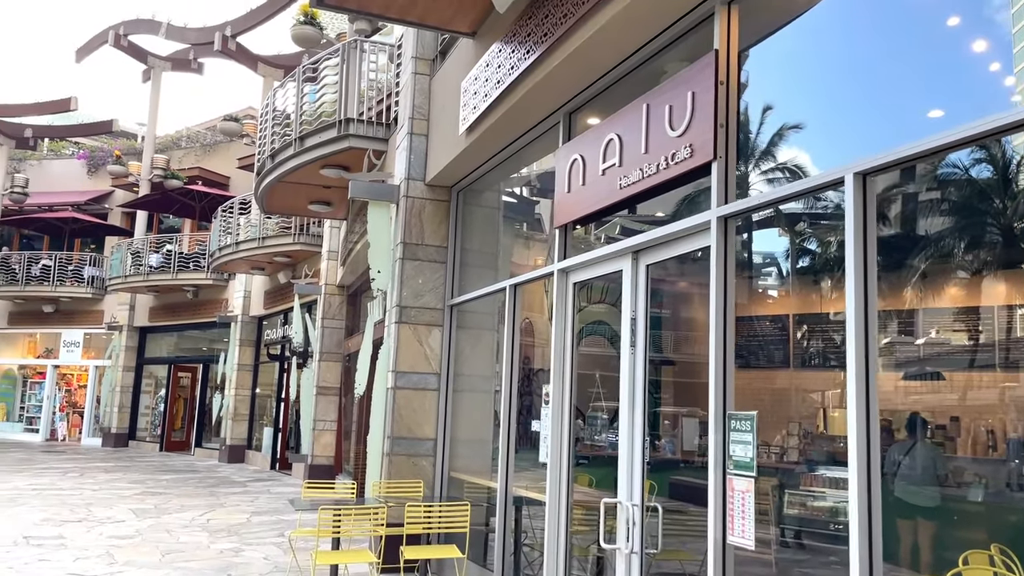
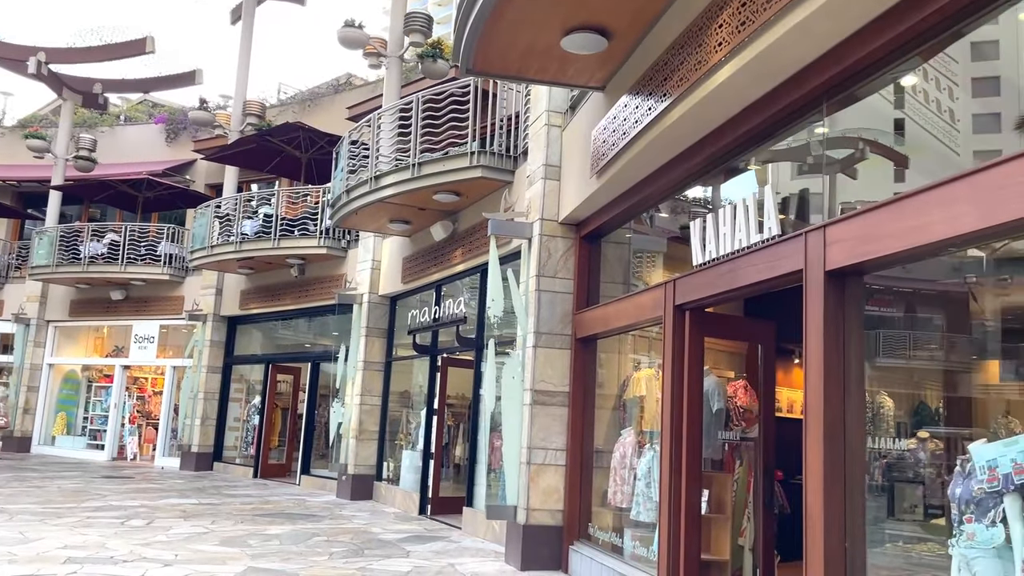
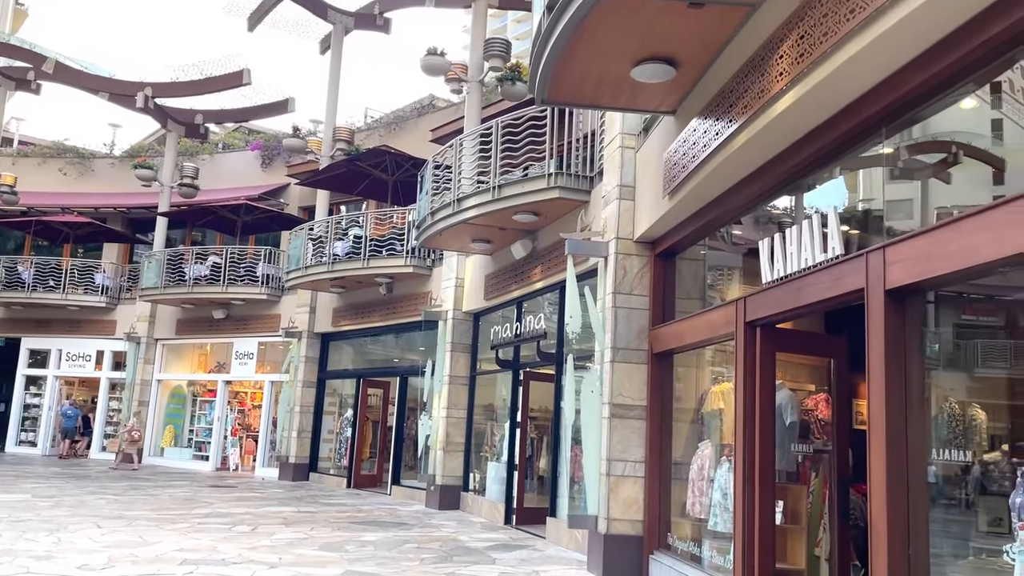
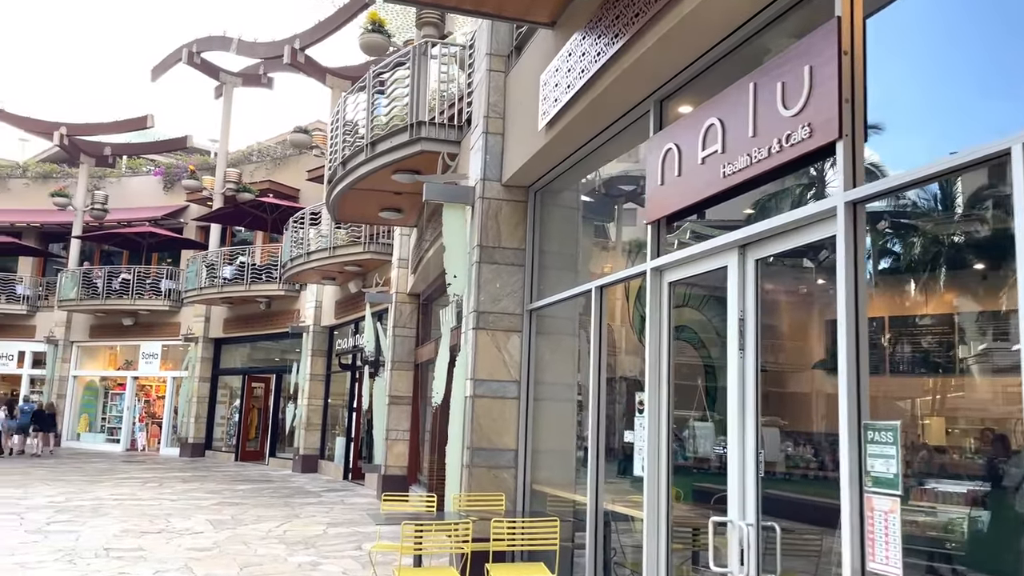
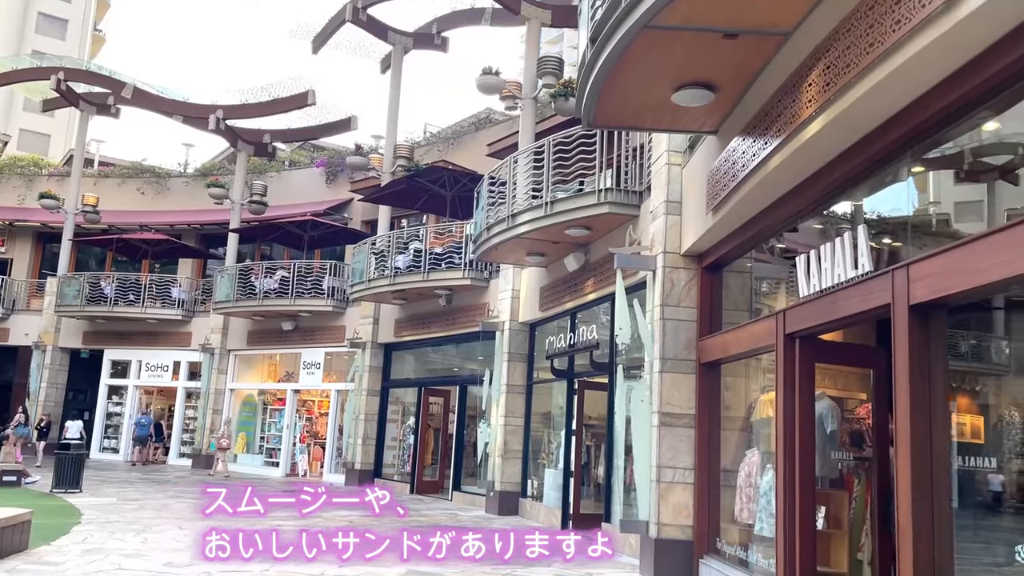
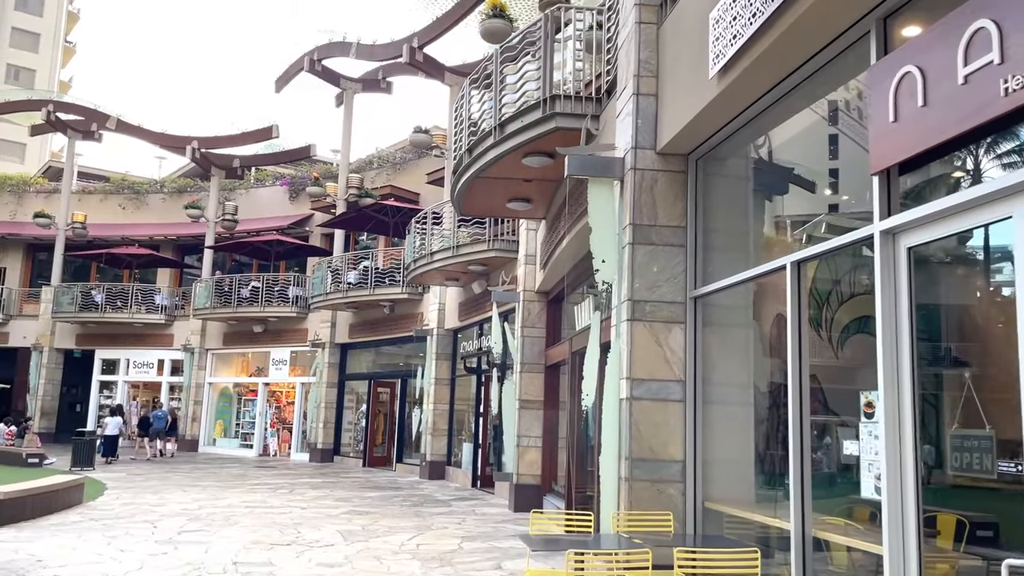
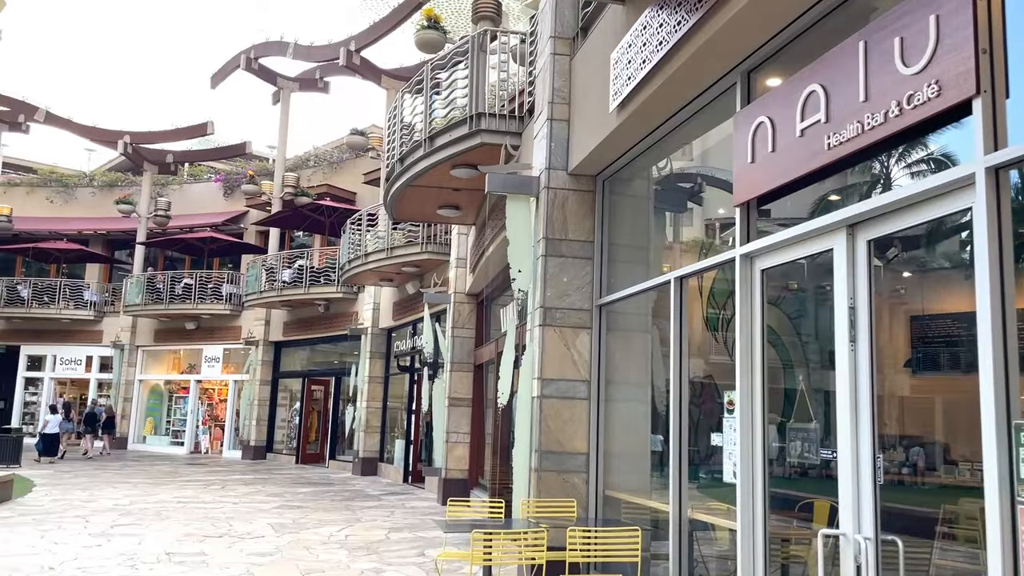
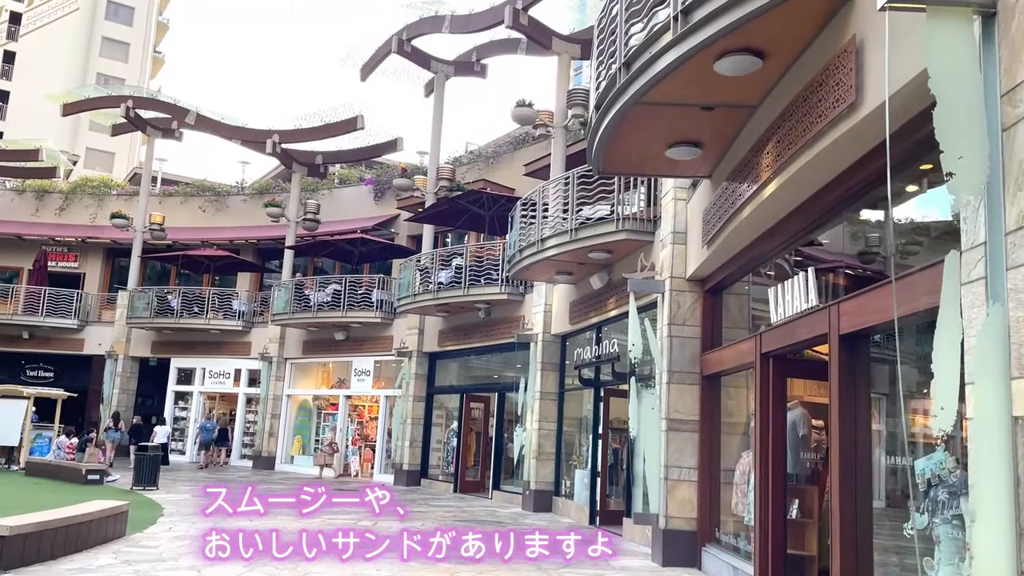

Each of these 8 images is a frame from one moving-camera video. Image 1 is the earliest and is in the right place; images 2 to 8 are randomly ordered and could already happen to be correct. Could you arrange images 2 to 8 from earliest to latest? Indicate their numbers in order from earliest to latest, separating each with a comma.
4, 7, 6, 8, 5, 3, 2
